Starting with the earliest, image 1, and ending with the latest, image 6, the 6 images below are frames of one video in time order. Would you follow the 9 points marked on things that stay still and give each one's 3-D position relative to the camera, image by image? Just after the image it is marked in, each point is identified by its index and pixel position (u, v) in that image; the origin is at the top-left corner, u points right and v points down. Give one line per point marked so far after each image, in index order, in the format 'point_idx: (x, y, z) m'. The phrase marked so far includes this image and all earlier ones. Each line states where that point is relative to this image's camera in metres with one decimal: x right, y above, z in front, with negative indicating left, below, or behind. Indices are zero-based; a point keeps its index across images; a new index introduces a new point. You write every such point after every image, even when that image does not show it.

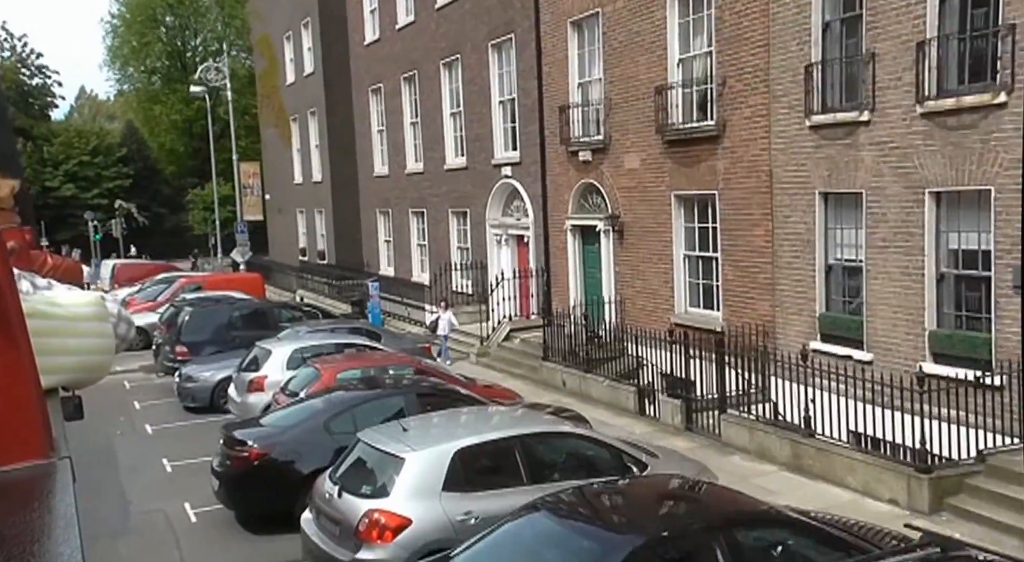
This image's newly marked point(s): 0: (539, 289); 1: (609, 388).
0: (+0.5, -0.2, +19.2) m
1: (+1.2, -1.4, +13.6) m
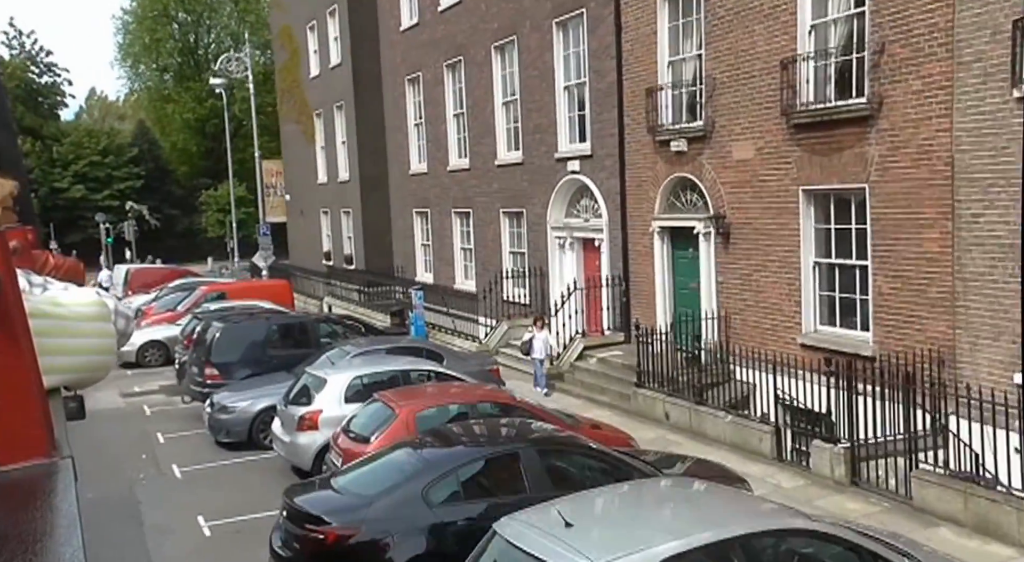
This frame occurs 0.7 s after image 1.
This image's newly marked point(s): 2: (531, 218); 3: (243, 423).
0: (+1.6, -0.3, +16.8) m
1: (+2.4, -1.6, +11.2) m
2: (+0.3, +1.2, +20.1) m
3: (-3.3, -1.8, +12.9) m
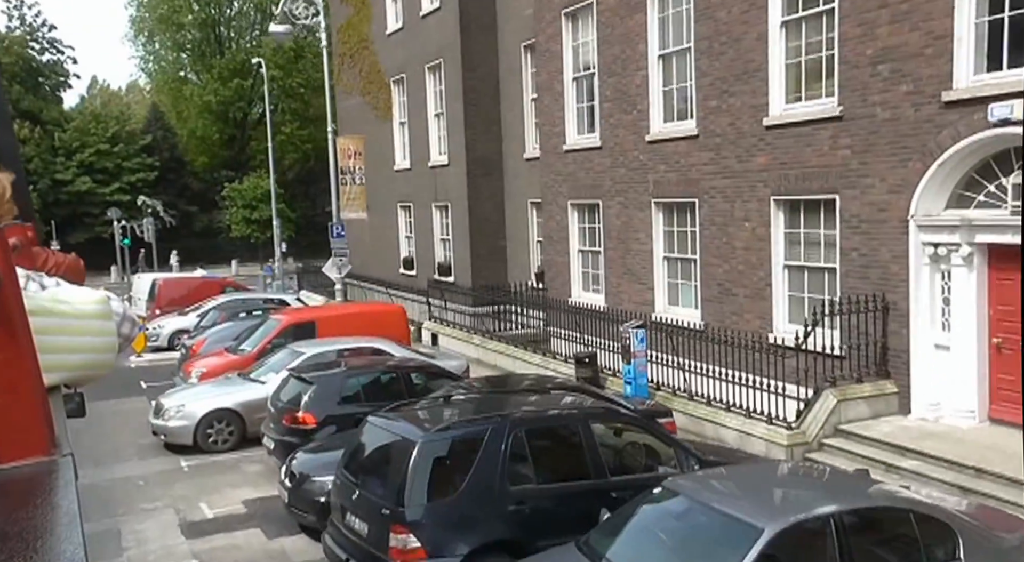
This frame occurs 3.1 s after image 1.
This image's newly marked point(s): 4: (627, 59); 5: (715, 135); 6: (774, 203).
0: (+5.2, -0.7, +8.6) m
1: (+5.9, -2.0, +3.0) m
2: (+3.9, +0.8, +11.8) m
3: (+0.3, -2.1, +4.6) m
4: (+1.8, +3.6, +16.6) m
5: (+2.8, +2.0, +14.6) m
6: (+3.4, +1.0, +13.4) m
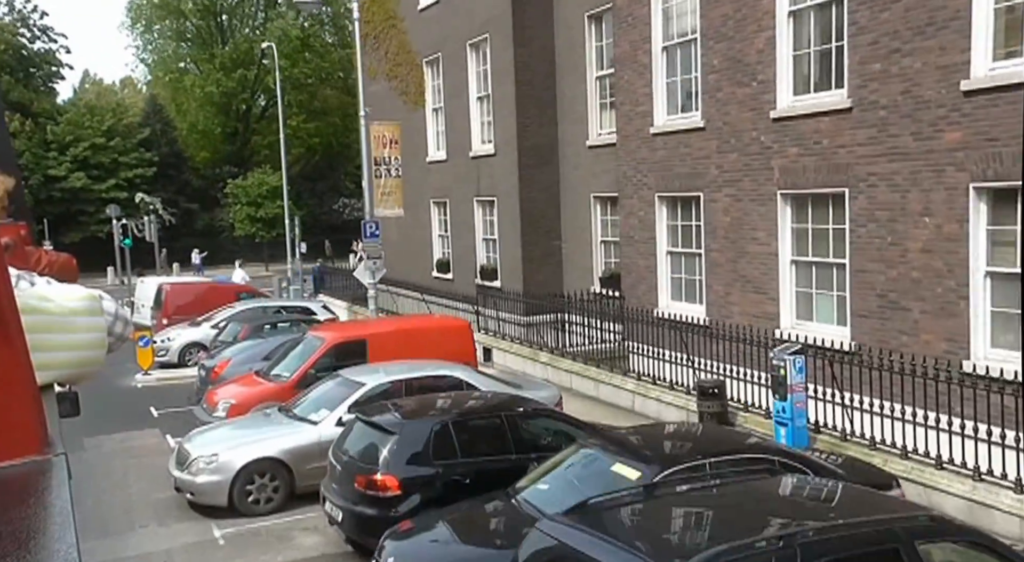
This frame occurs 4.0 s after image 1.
0: (+6.5, -0.9, +5.6) m
1: (+7.2, -2.1, 0.0) m
2: (+5.2, +0.7, +8.8) m
3: (+1.6, -2.3, +1.6) m
4: (+3.1, +3.5, +13.6) m
5: (+4.1, +1.9, +11.5) m
6: (+4.7, +0.9, +10.3) m
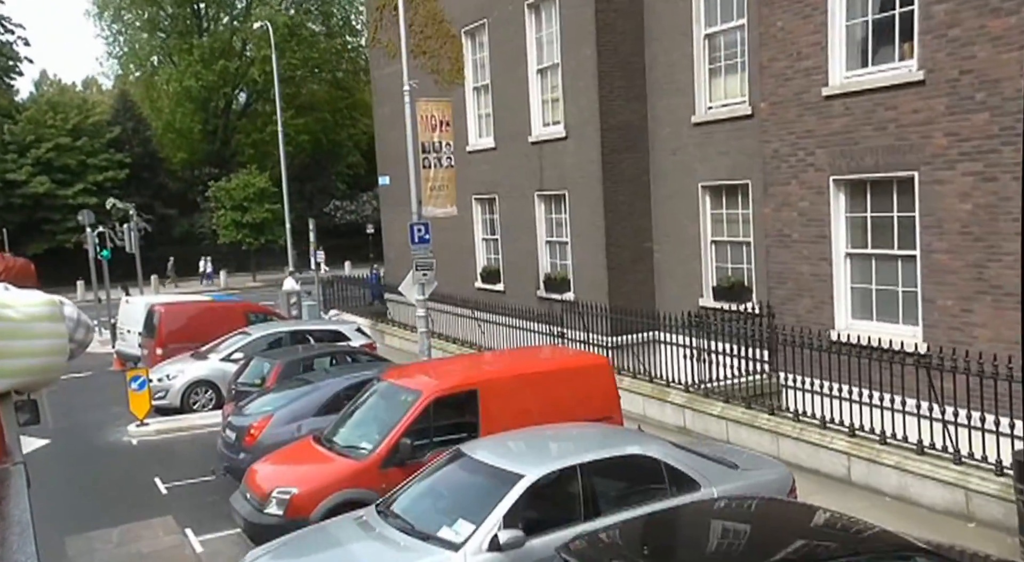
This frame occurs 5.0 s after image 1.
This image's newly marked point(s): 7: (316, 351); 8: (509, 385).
0: (+8.3, -0.9, +1.5) m
1: (+9.3, -2.1, -4.1) m
2: (+6.9, +0.6, +4.7) m
3: (+3.6, -2.4, -2.6) m
4: (+4.6, +3.3, +9.4) m
5: (+5.7, +1.8, +7.4) m
6: (+6.3, +0.8, +6.2) m
7: (-2.7, -0.9, +14.3) m
8: (0.0, -1.0, +9.9) m
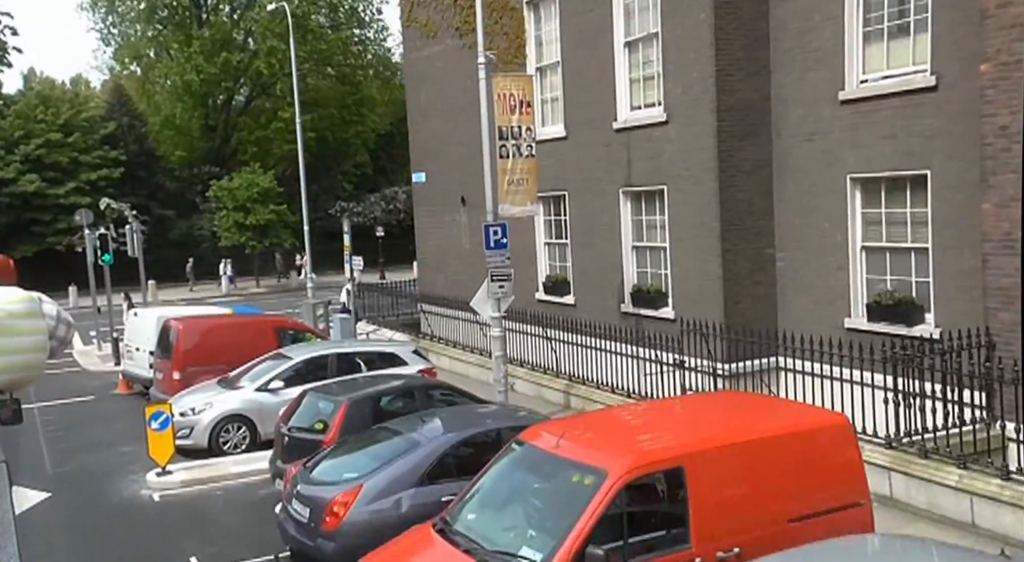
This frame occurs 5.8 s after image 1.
0: (+9.9, -1.0, -1.5) m
1: (+10.8, -2.2, -7.1) m
2: (+8.4, +0.5, +1.7) m
3: (+5.1, -2.5, -5.7) m
4: (+6.1, +3.2, +6.4) m
5: (+7.2, +1.7, +4.3) m
6: (+7.8, +0.6, +3.2) m
7: (-1.3, -1.1, +11.2) m
8: (+1.5, -1.2, +6.8) m
